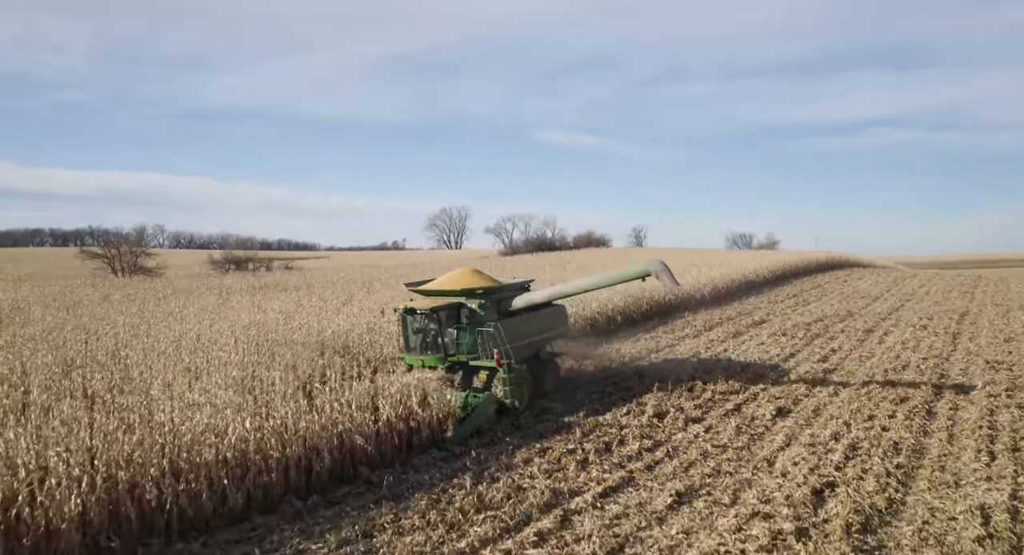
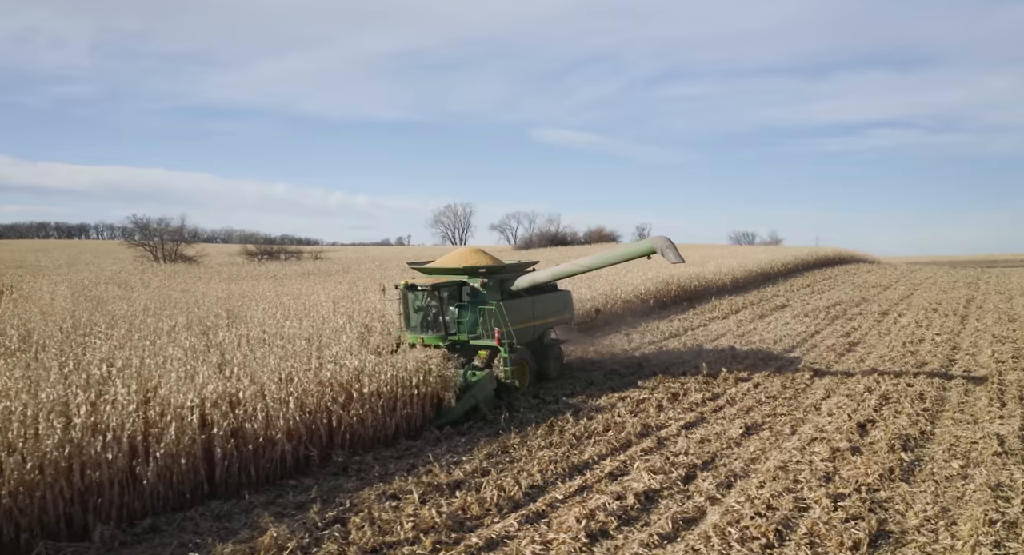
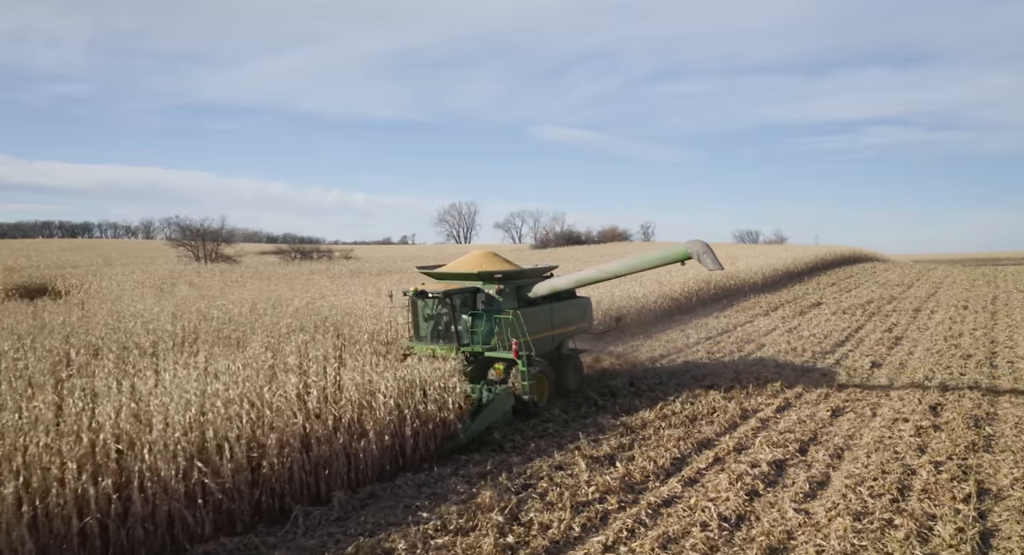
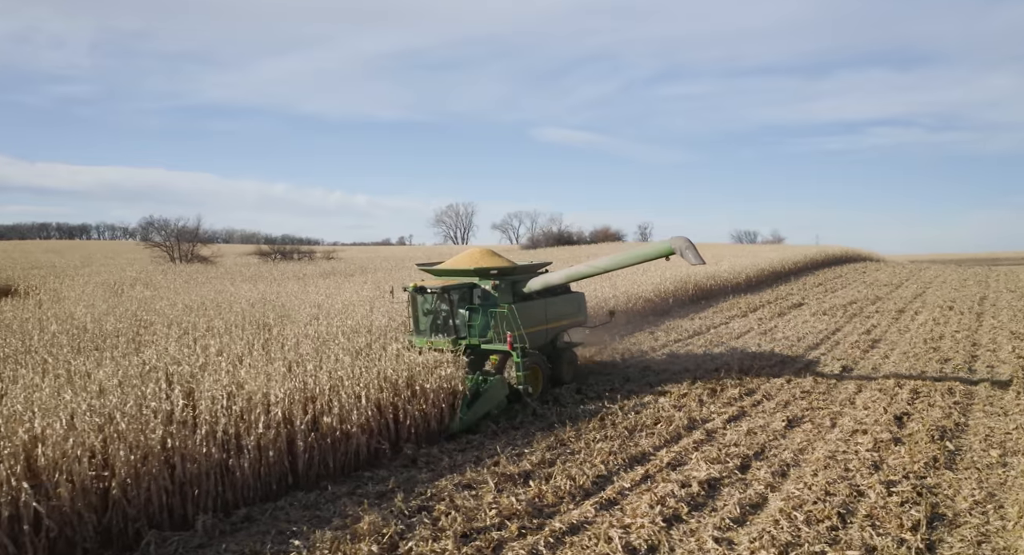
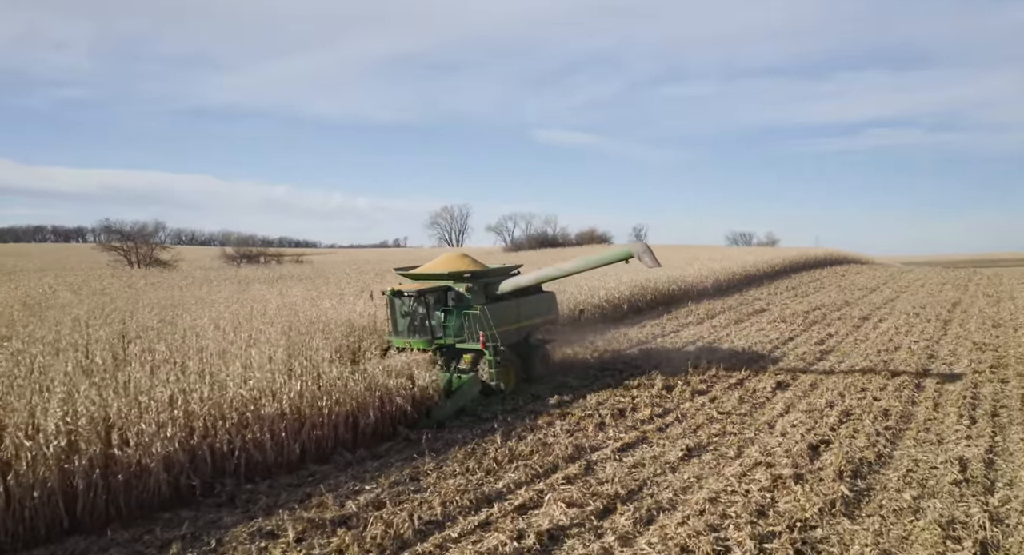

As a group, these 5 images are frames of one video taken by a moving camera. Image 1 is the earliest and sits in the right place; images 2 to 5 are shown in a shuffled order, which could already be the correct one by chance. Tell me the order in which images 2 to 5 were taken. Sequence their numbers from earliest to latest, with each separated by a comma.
5, 2, 4, 3
